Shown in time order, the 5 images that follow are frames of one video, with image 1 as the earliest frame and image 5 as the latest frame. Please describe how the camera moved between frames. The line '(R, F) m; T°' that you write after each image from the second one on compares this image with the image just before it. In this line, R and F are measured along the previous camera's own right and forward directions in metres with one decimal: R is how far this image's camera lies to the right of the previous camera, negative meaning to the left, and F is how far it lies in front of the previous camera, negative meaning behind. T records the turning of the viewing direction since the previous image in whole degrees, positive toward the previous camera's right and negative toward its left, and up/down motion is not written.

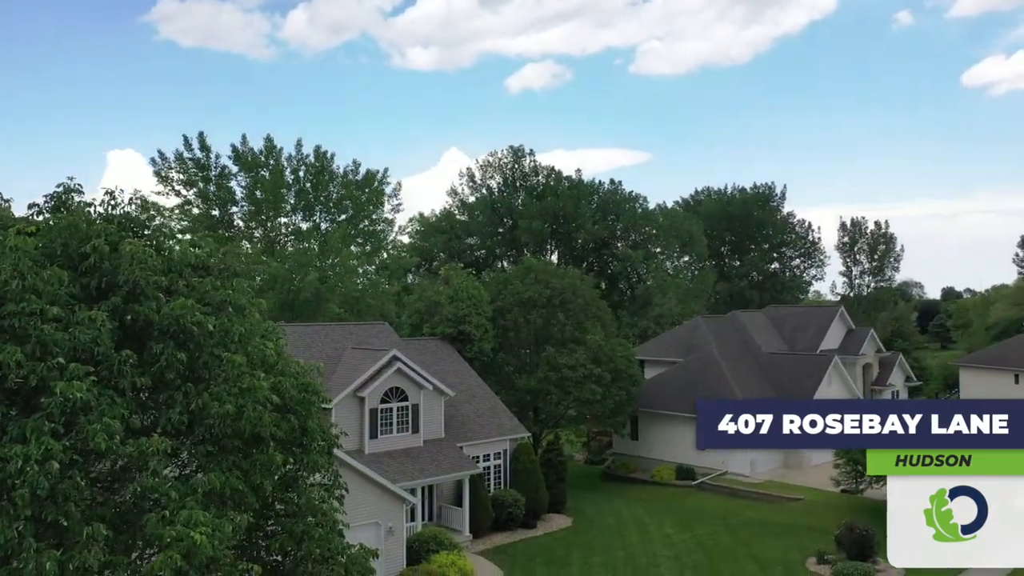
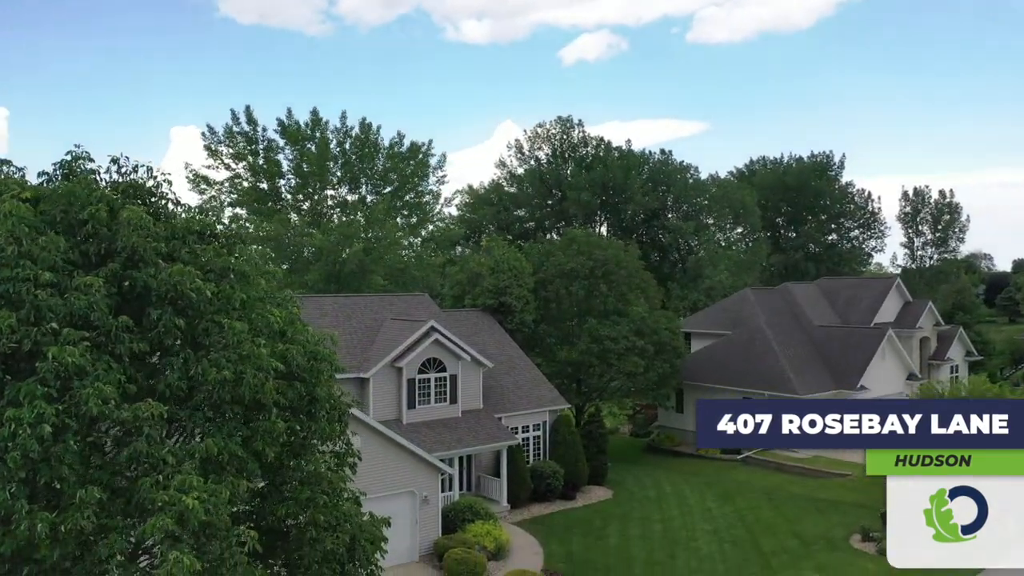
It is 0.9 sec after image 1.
(+0.5, +0.3) m; -4°
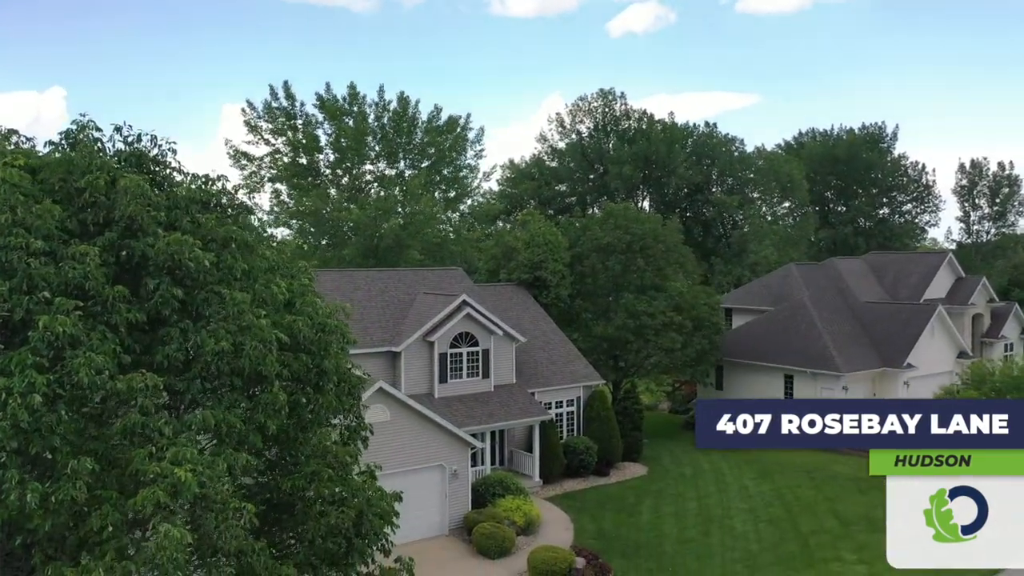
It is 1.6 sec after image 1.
(+0.4, +0.3) m; -3°
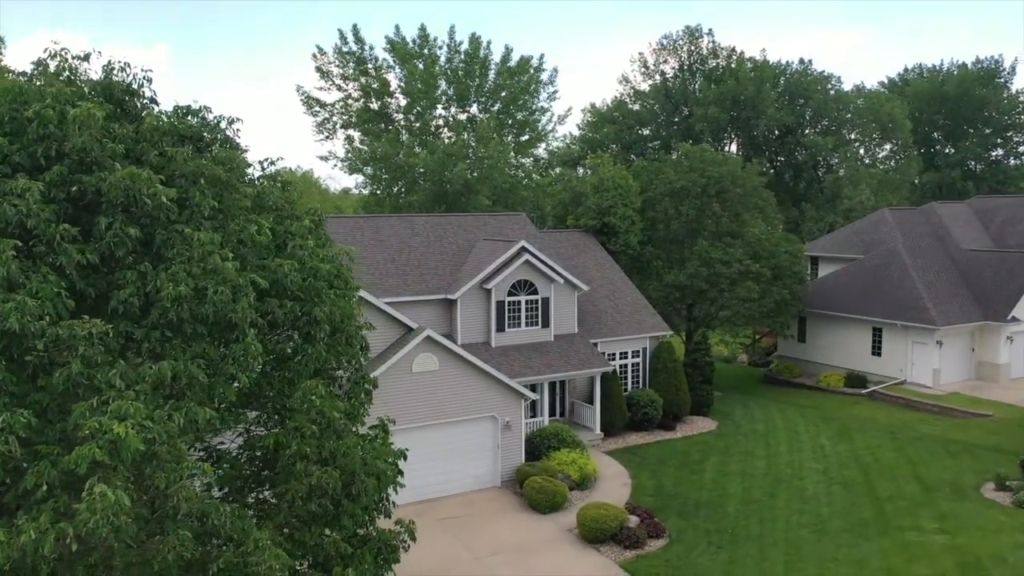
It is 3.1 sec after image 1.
(+0.9, +1.1) m; -6°
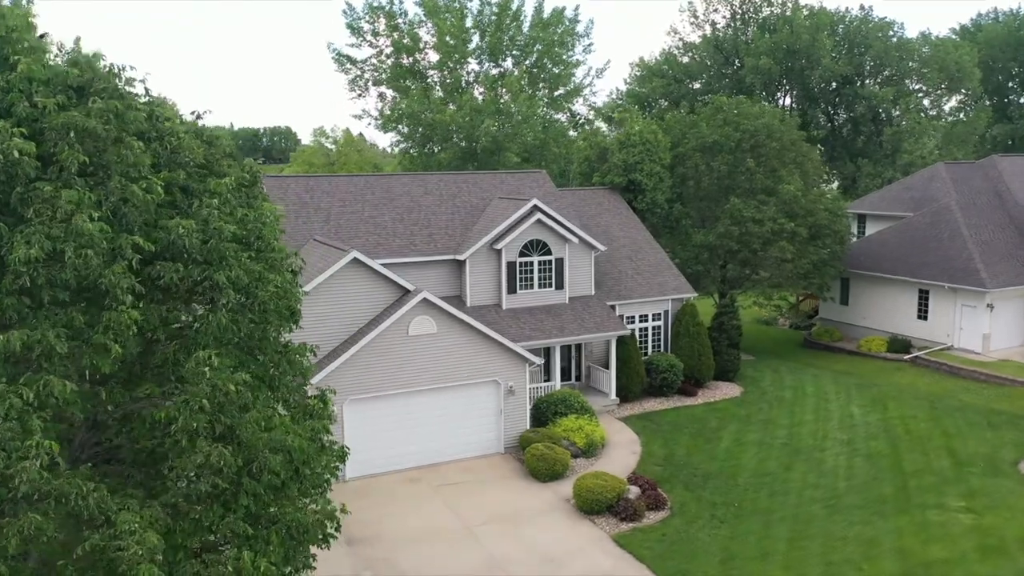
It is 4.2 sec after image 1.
(+1.4, +0.9) m; -4°
